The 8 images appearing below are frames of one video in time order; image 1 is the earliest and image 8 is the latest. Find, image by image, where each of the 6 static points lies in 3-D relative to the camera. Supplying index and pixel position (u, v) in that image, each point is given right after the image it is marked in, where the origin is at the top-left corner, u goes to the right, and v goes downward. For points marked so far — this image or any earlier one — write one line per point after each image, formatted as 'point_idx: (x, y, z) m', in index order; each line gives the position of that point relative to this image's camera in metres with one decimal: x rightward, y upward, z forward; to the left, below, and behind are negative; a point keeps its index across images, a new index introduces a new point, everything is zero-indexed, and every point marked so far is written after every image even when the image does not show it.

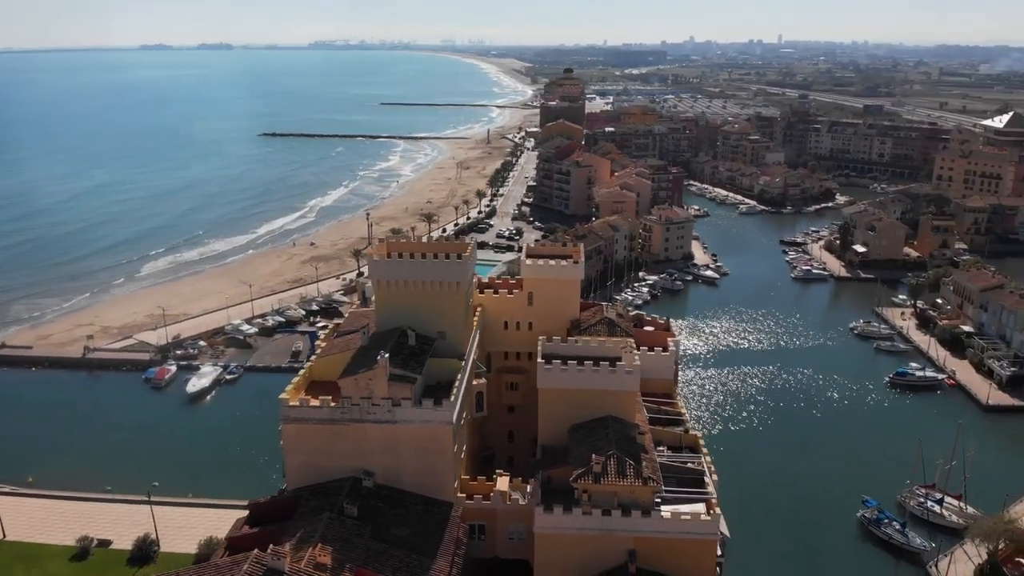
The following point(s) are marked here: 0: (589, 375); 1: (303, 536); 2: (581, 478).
0: (+1.8, -1.9, +19.3) m
1: (-3.8, -4.6, +16.4) m
2: (+1.4, -3.8, +17.7) m
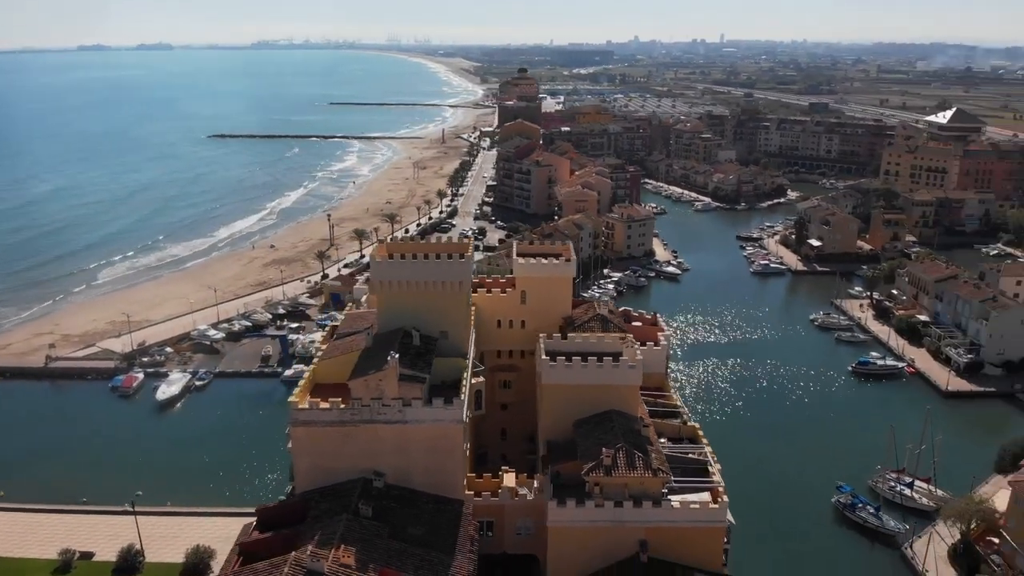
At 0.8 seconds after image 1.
0: (+1.9, -1.8, +19.7) m
1: (-3.5, -4.6, +16.4) m
2: (+1.6, -3.7, +18.0) m
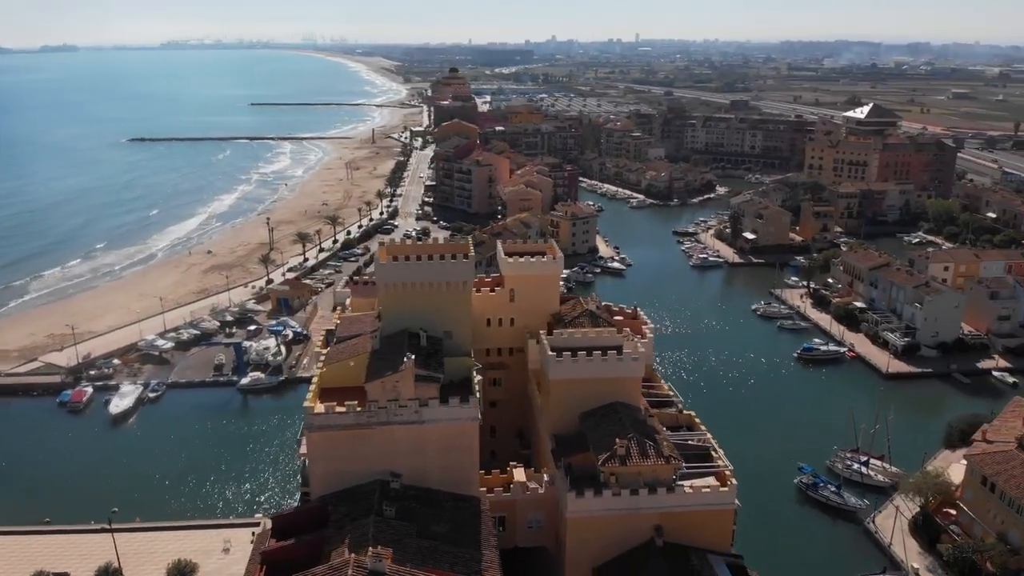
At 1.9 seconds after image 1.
0: (+2.0, -1.7, +20.2) m
1: (-2.9, -4.7, +16.4) m
2: (+2.0, -3.6, +18.5) m
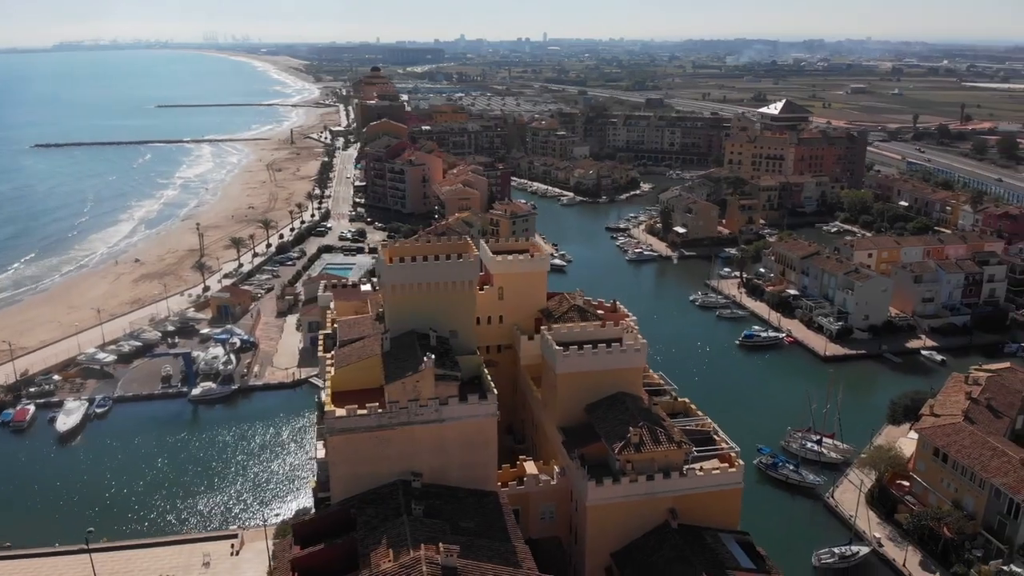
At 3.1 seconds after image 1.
0: (+2.2, -1.6, +20.8) m
1: (-2.2, -4.7, +16.5) m
2: (+2.4, -3.5, +19.2) m
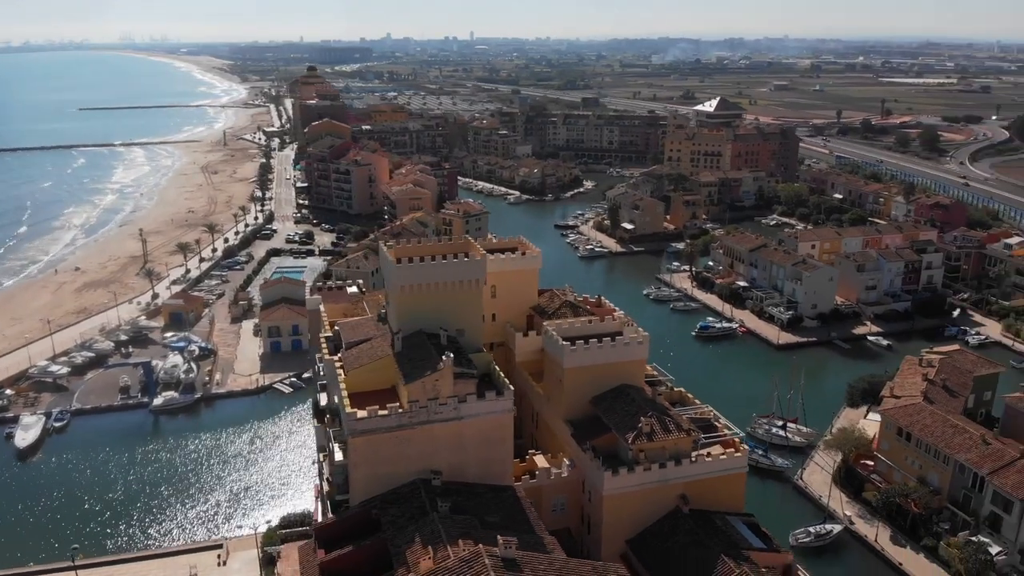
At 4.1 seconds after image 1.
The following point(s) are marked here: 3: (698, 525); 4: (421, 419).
0: (+2.4, -1.5, +21.3) m
1: (-1.6, -4.7, +16.7) m
2: (+2.7, -3.4, +19.7) m
3: (+4.1, -5.2, +19.6) m
4: (-1.9, -2.7, +18.6) m
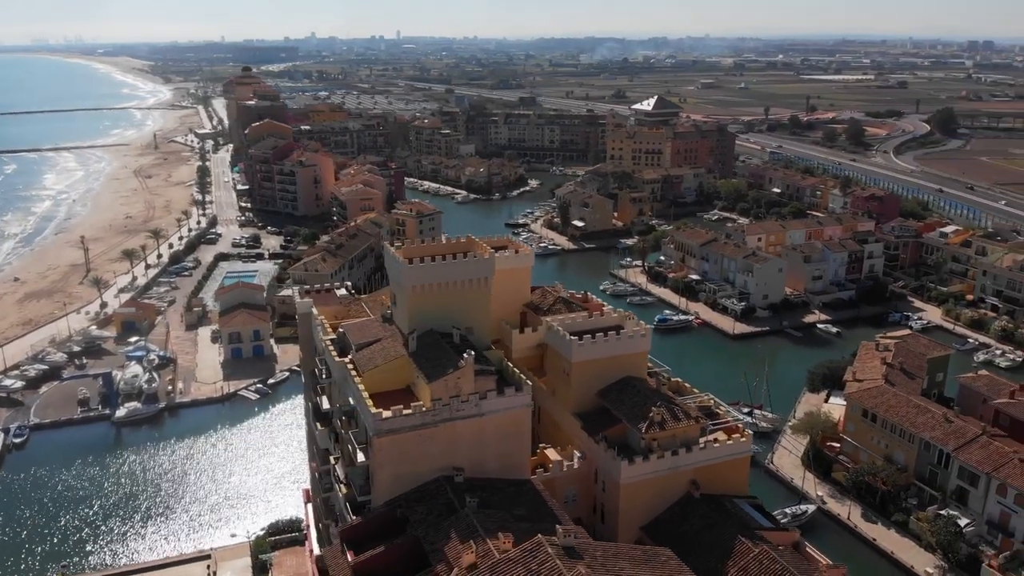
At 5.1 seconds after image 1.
0: (+2.5, -1.3, +21.9) m
1: (-0.9, -4.7, +16.9) m
2: (+3.1, -3.2, +20.3) m
3: (+4.5, -5.0, +20.3) m
4: (-1.4, -2.7, +18.8) m
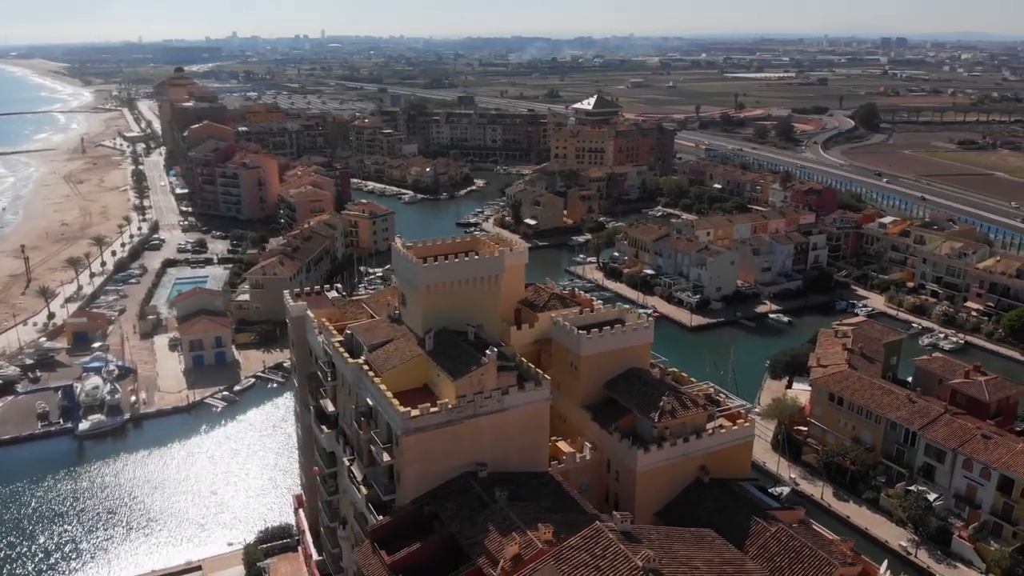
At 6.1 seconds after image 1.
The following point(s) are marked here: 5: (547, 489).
0: (+2.7, -1.2, +22.5) m
1: (-0.1, -4.7, +17.2) m
2: (+3.5, -3.1, +20.9) m
3: (+4.9, -4.8, +21.1) m
4: (-0.9, -2.7, +19.1) m
5: (+0.8, -4.4, +19.5) m
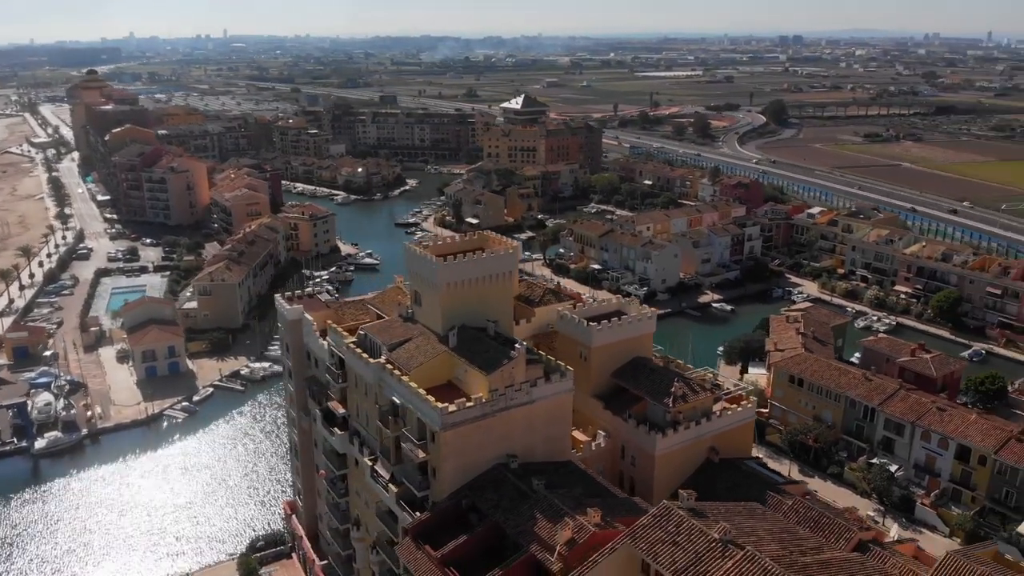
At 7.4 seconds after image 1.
0: (+3.0, -1.0, +23.3) m
1: (+0.8, -4.5, +17.8) m
2: (+4.0, -2.8, +21.9) m
3: (+5.4, -4.5, +22.2) m
4: (-0.2, -2.6, +19.5) m
5: (+1.5, -4.3, +20.2) m
